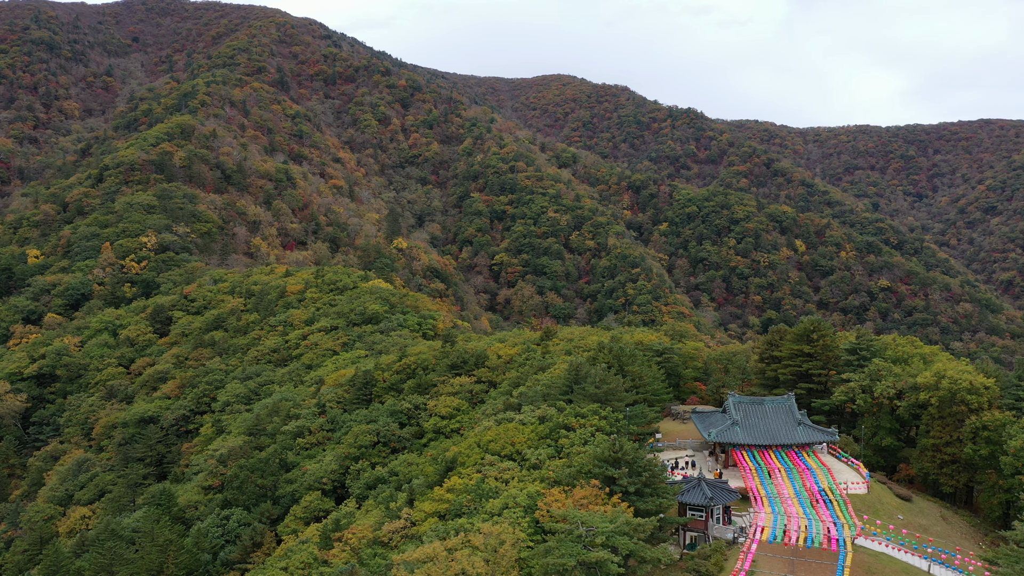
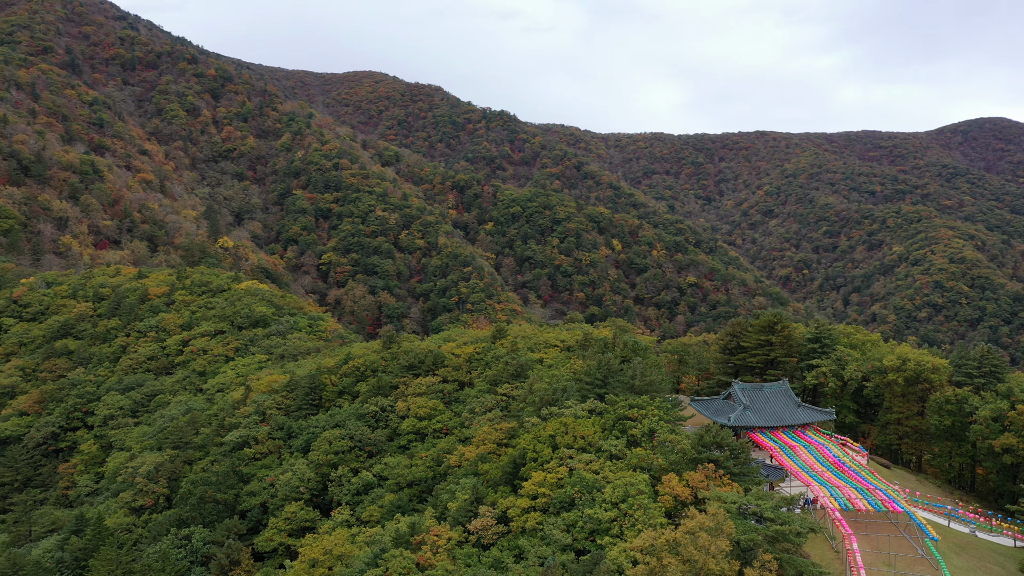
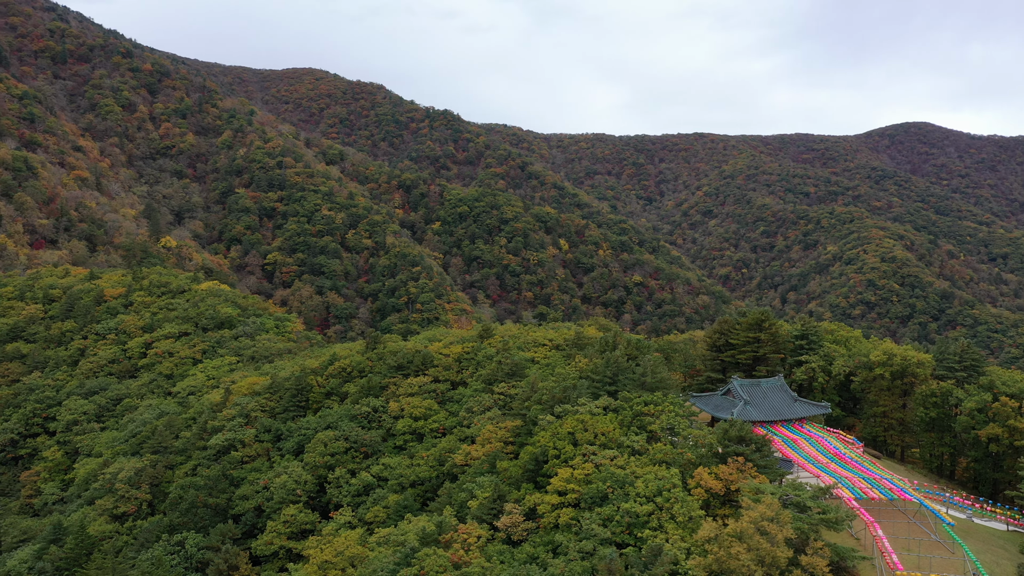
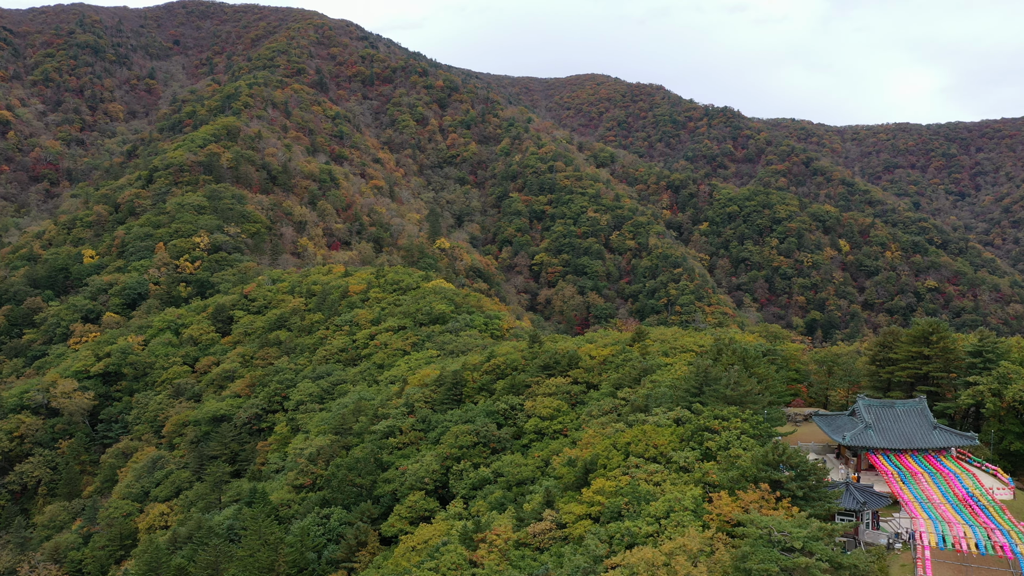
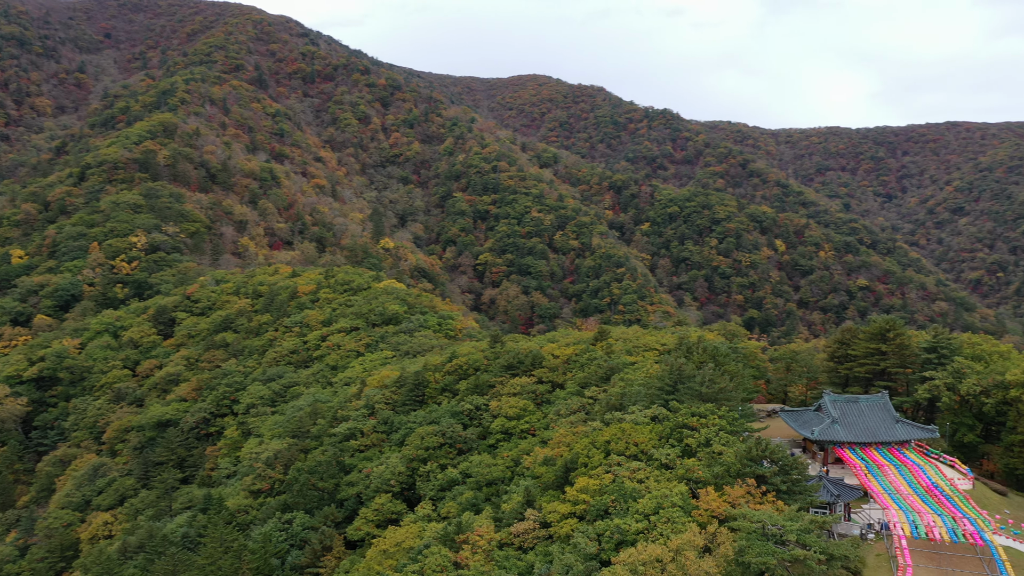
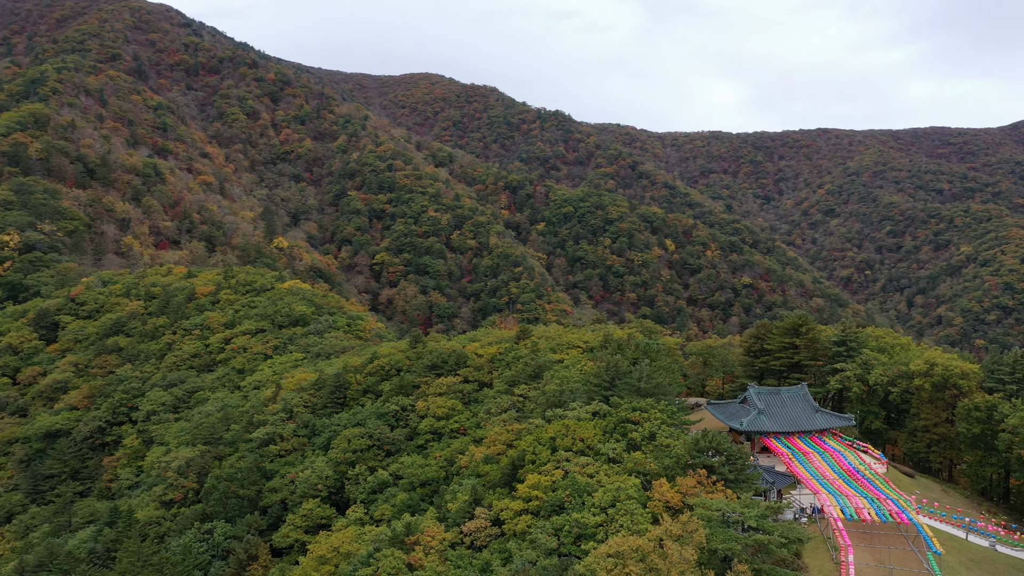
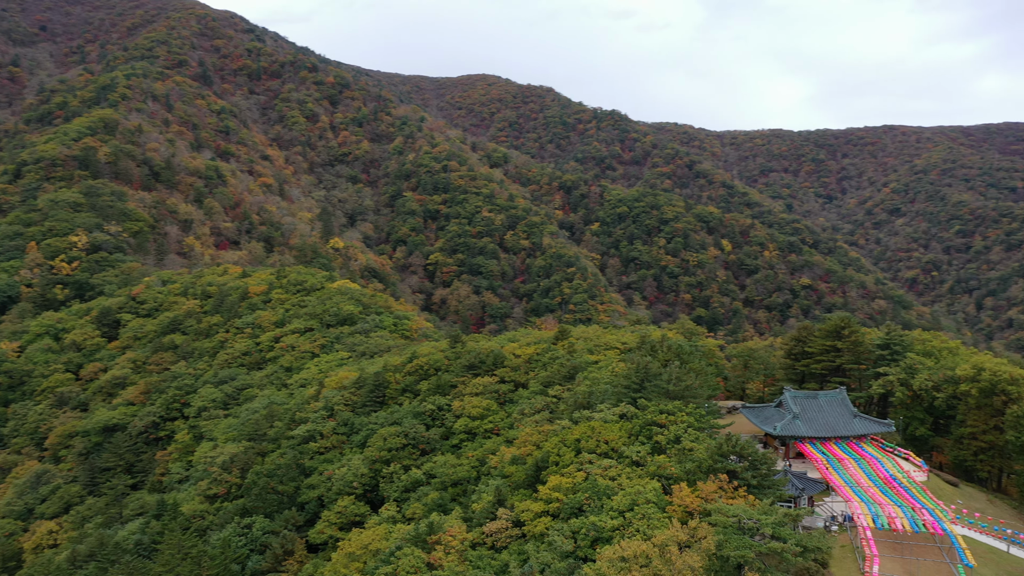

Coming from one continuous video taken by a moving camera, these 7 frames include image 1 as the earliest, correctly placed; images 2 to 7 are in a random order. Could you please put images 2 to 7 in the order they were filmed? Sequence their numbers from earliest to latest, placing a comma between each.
4, 5, 7, 6, 2, 3
